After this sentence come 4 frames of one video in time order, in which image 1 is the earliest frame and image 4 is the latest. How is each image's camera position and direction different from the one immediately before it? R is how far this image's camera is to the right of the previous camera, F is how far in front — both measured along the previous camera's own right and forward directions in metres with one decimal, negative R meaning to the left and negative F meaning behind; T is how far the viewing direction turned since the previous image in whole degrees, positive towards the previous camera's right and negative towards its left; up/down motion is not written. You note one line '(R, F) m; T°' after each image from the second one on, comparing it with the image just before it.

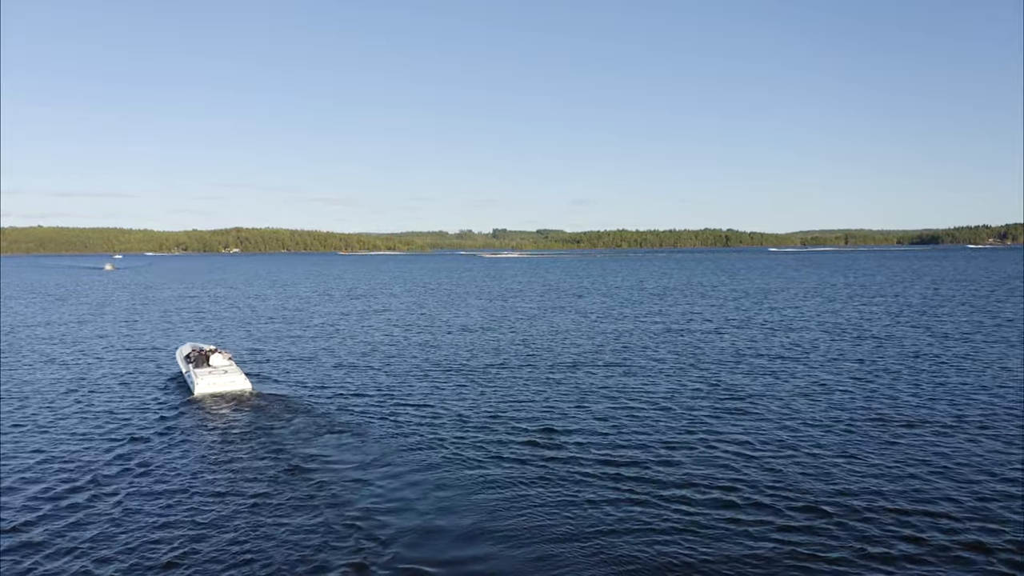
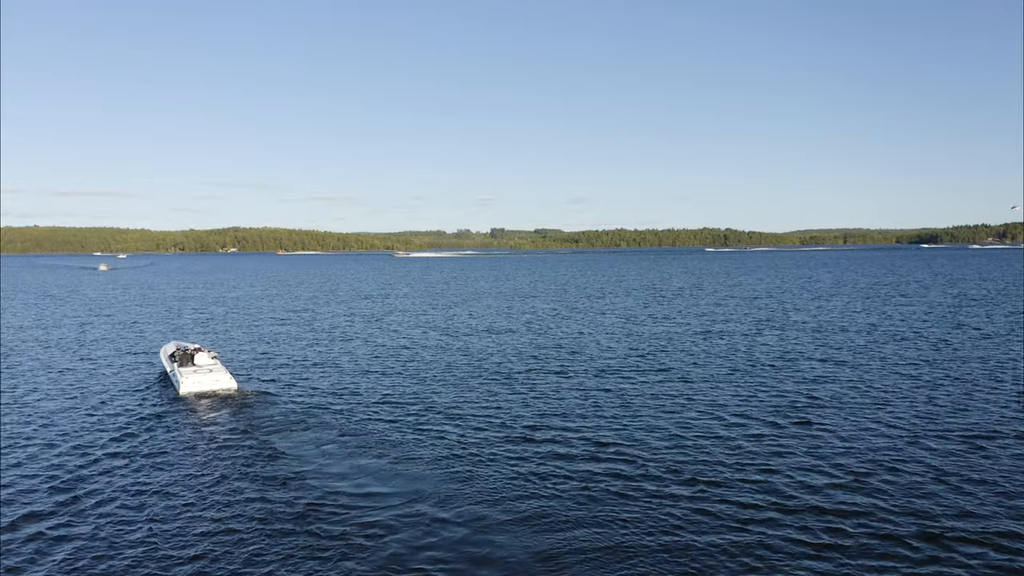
(-1.3, +2.2) m; 0°
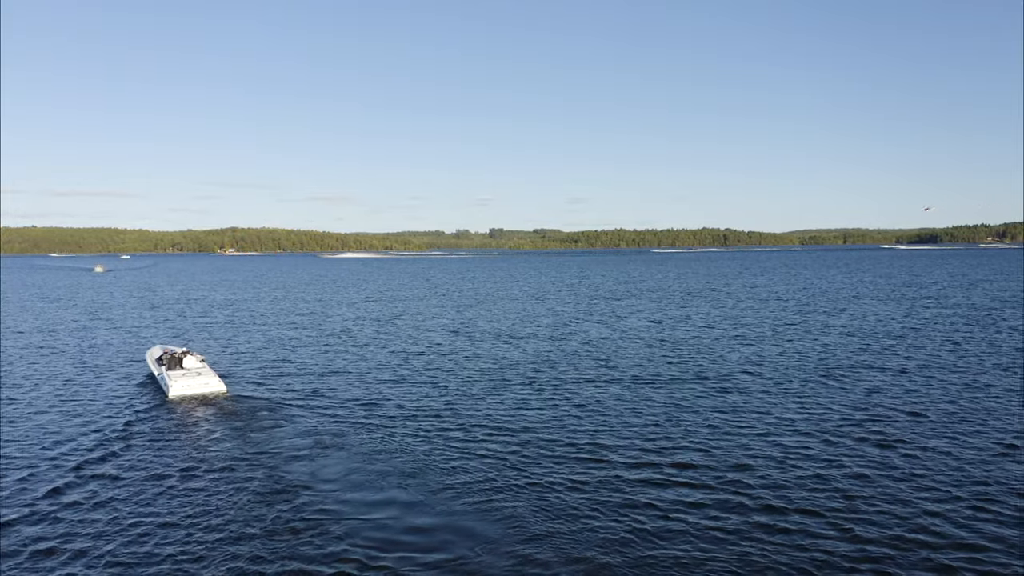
(-1.1, +2.2) m; 0°
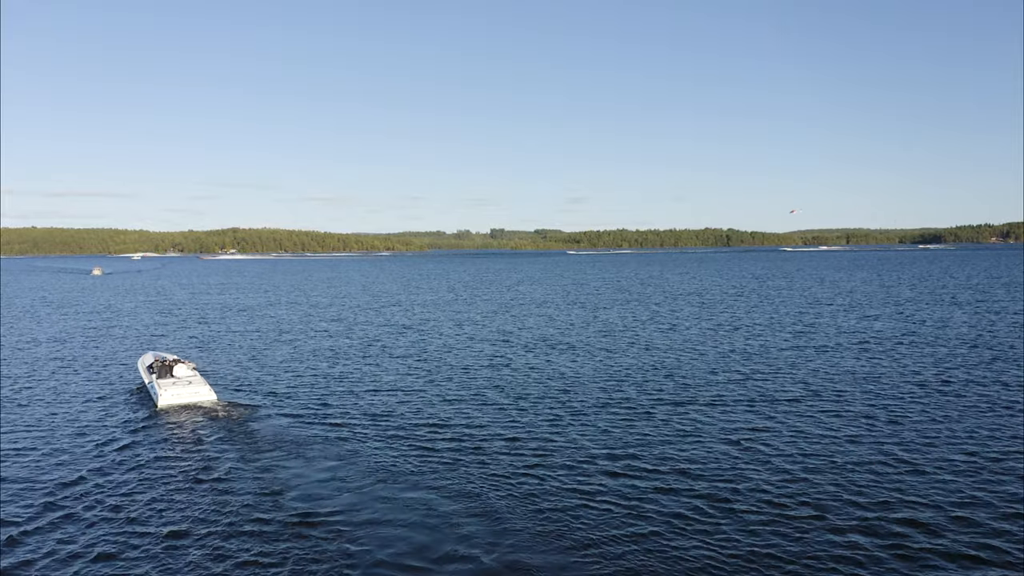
(-2.7, +4.6) m; 0°
